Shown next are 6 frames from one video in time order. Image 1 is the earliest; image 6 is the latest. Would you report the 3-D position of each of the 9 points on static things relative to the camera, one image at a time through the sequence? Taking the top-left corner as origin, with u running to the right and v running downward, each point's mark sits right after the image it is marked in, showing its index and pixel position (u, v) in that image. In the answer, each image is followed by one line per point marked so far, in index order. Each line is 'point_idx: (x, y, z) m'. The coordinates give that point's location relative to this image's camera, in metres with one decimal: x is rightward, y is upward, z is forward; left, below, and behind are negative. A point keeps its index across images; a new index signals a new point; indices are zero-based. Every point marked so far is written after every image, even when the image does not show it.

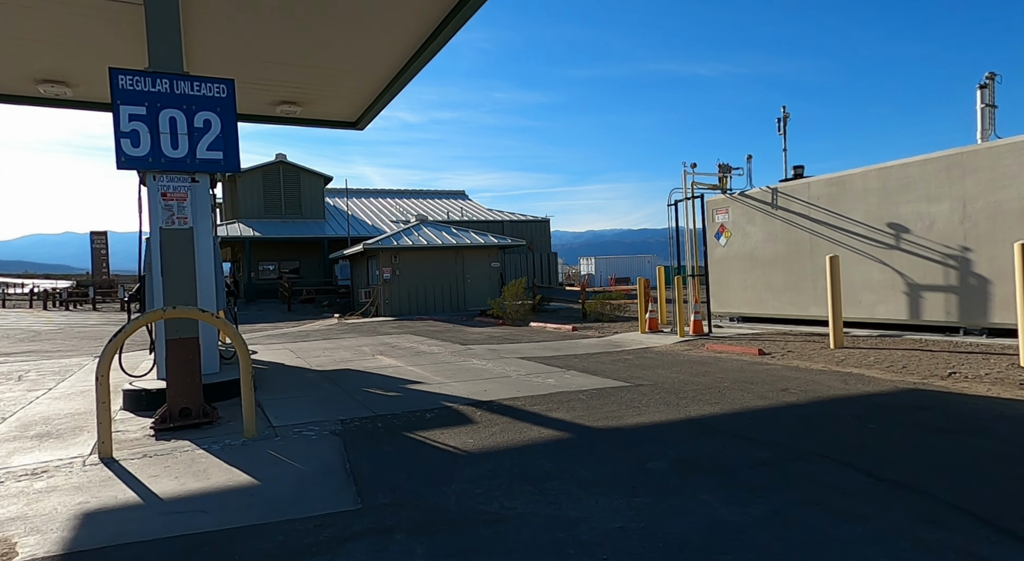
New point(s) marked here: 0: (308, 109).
0: (-4.5, +3.8, +13.7) m
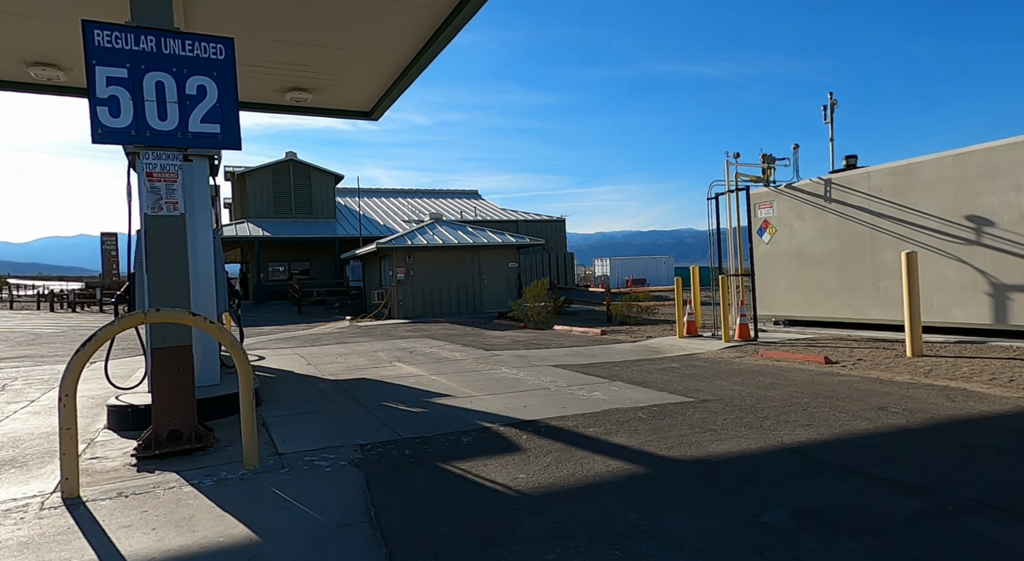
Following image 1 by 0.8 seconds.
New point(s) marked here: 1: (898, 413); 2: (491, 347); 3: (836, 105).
0: (-4.0, +3.8, +12.8) m
1: (+3.4, -1.2, +5.4) m
2: (-0.4, -1.3, +11.8) m
3: (+7.2, +3.9, +13.9) m
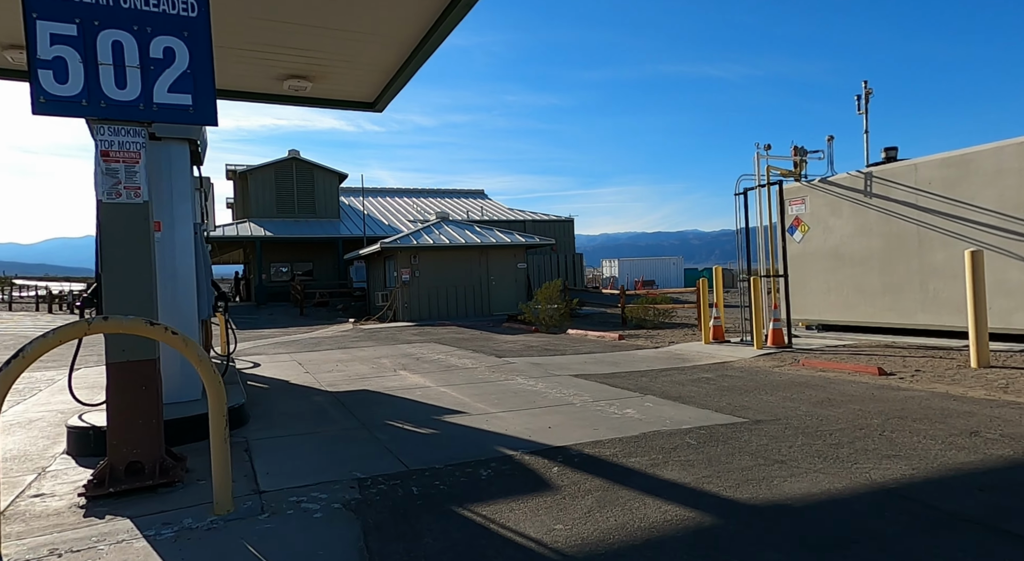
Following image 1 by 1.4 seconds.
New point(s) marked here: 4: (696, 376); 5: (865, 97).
0: (-3.7, +3.8, +12.0) m
1: (+3.6, -1.2, +4.6) m
2: (-0.2, -1.3, +11.0) m
3: (+7.5, +3.9, +13.0) m
4: (+2.4, -1.2, +8.1) m
5: (+7.2, +3.7, +12.6) m
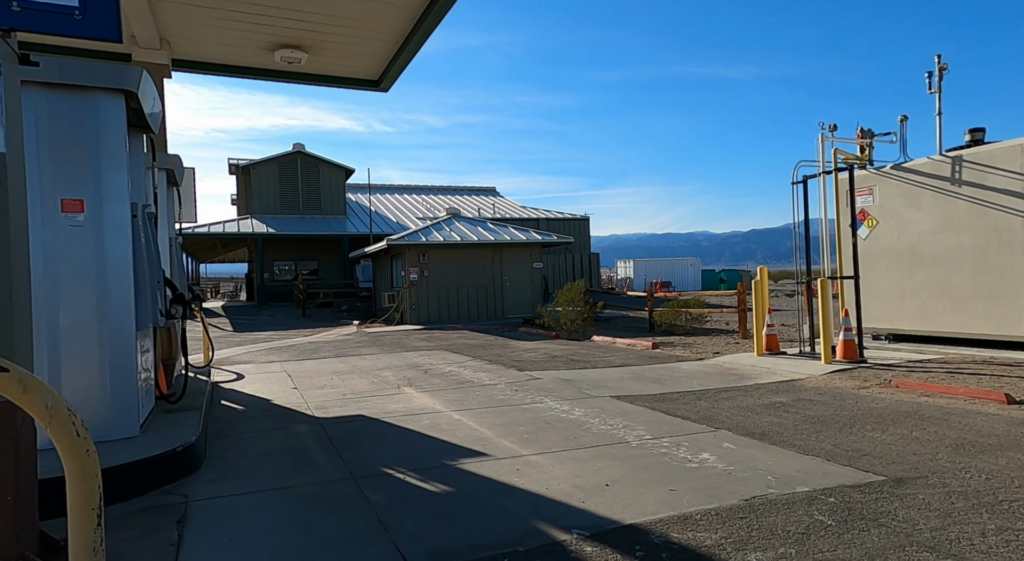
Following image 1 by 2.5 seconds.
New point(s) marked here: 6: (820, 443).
0: (-3.3, +3.8, +10.6) m
1: (+3.8, -1.2, +3.0) m
2: (+0.2, -1.3, +9.5) m
3: (+7.9, +3.8, +11.4) m
4: (+2.7, -1.3, +6.6) m
5: (+7.6, +3.7, +11.0) m
6: (+2.4, -1.2, +4.8) m
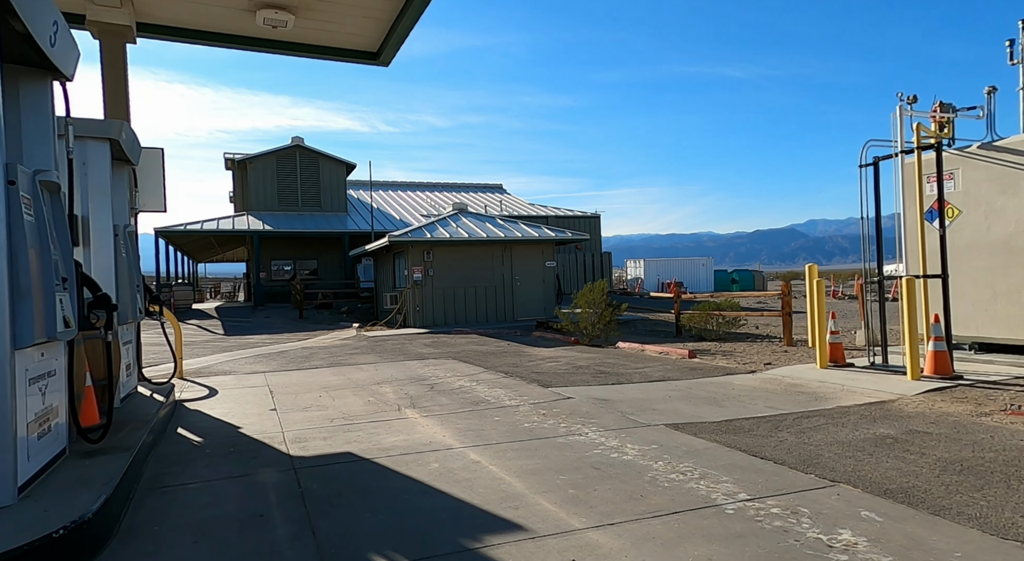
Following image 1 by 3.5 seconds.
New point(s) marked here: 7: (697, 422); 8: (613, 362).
0: (-3.1, +3.8, +9.2) m
1: (+4.0, -1.2, +1.6) m
2: (+0.5, -1.3, +8.1) m
3: (+8.2, +3.8, +9.9) m
4: (+3.0, -1.3, +5.2) m
5: (+7.8, +3.7, +9.6) m
6: (+2.6, -1.2, +3.3) m
7: (+1.7, -1.3, +5.7) m
8: (+1.6, -1.3, +9.9) m
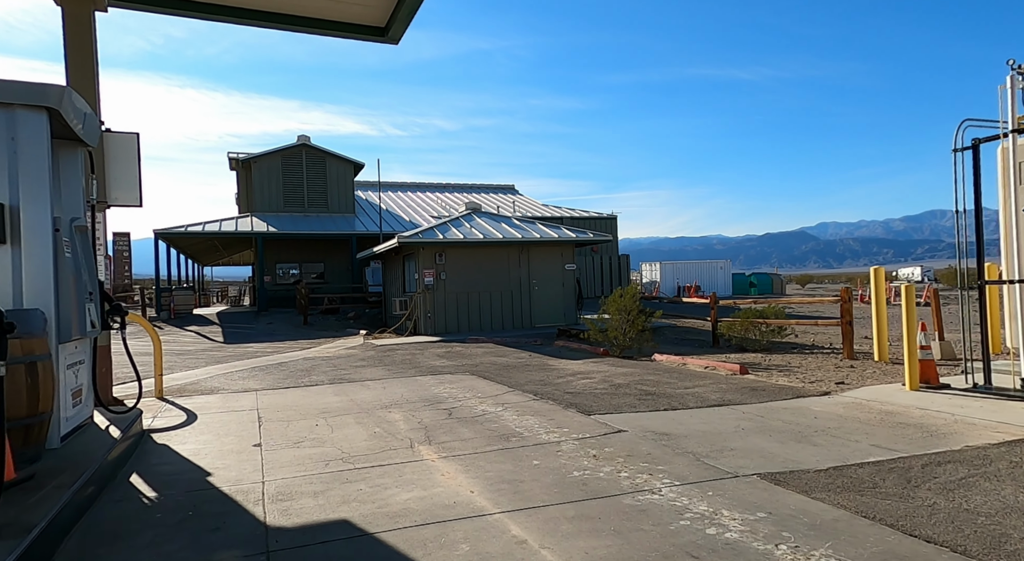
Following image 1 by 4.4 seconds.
0: (-2.7, +3.7, +8.0) m
1: (+4.3, -1.2, +0.3) m
2: (+0.8, -1.3, +6.8) m
3: (+8.6, +3.8, +8.6) m
4: (+3.3, -1.3, +3.8) m
5: (+8.2, +3.6, +8.2) m
6: (+2.9, -1.3, +2.0) m
7: (+2.0, -1.3, +4.4) m
8: (+2.0, -1.4, +8.6) m
